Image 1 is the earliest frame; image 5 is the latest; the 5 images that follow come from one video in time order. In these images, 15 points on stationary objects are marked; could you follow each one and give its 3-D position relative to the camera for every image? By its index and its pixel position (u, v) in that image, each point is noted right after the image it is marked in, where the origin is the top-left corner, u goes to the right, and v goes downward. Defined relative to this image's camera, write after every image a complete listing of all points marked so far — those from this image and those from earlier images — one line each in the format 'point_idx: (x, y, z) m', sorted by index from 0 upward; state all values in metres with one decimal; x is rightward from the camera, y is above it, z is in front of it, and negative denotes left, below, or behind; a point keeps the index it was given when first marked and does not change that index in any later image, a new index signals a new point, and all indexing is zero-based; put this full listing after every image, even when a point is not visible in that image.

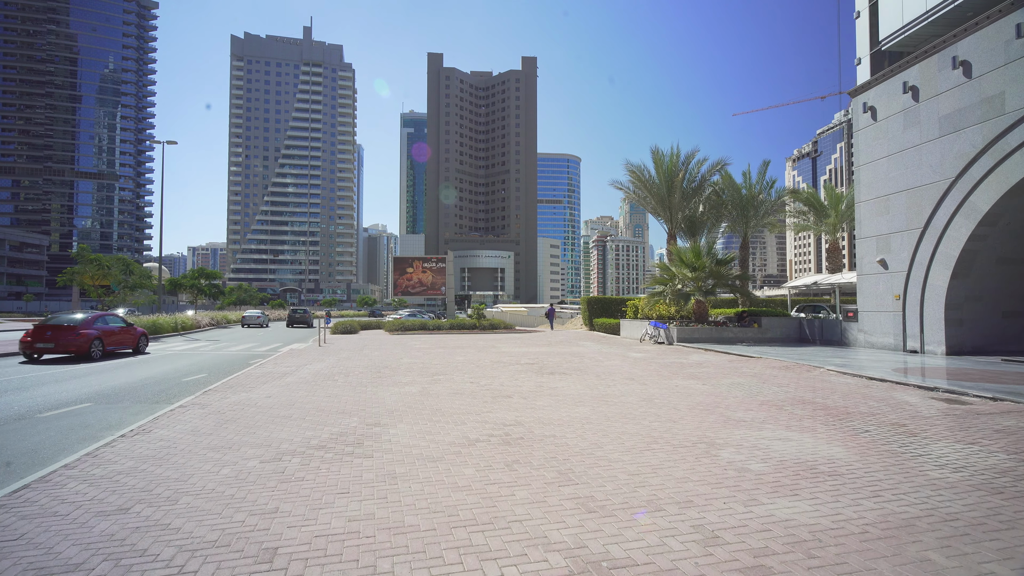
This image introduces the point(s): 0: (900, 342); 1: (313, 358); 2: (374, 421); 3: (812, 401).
0: (+11.1, -1.5, +15.8) m
1: (-5.8, -2.0, +16.1) m
2: (-1.7, -1.7, +6.9) m
3: (+4.3, -1.6, +8.0) m
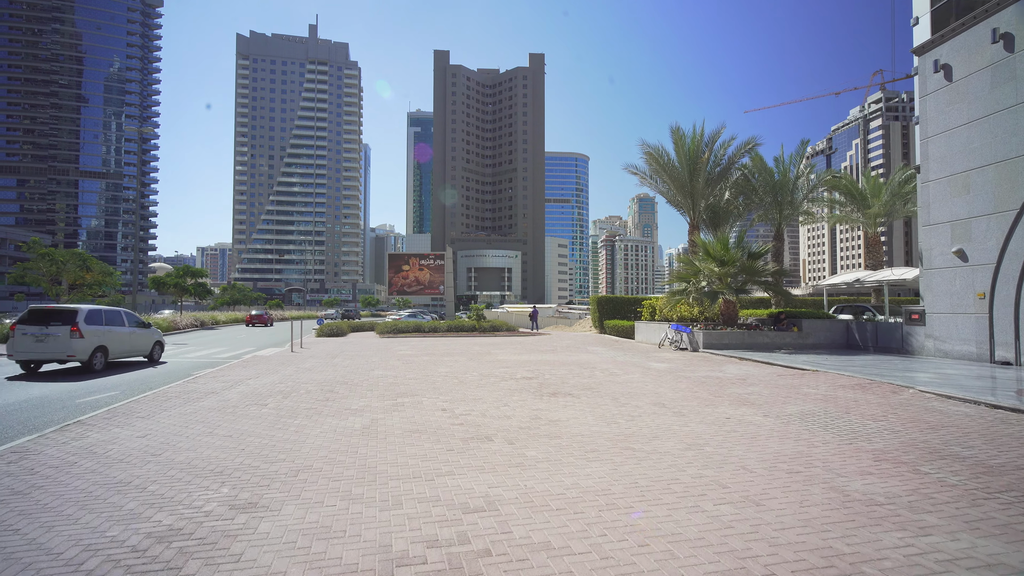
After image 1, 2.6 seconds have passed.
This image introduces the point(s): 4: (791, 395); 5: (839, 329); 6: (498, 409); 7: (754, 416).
0: (+11.0, -1.5, +12.8) m
1: (-5.9, -1.9, +13.4) m
2: (-1.9, -1.6, +4.1) m
3: (+4.1, -1.5, +5.2) m
4: (+4.4, -1.7, +8.8) m
5: (+10.6, -1.4, +17.9) m
6: (-0.2, -1.7, +7.8) m
7: (+3.1, -1.7, +7.2) m
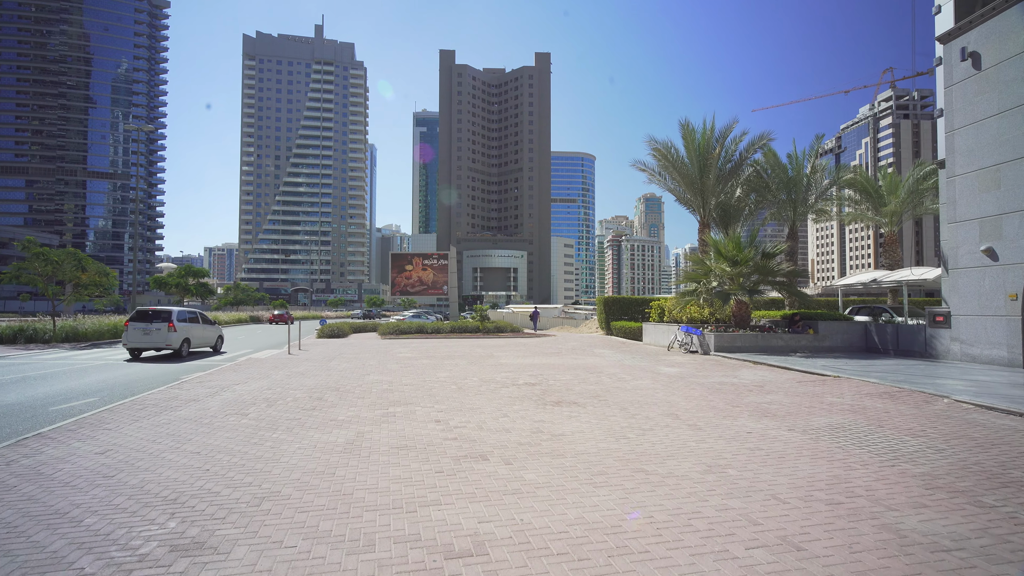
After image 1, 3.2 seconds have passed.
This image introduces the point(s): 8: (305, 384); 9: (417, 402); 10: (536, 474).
0: (+11.0, -1.5, +12.1) m
1: (-5.8, -2.0, +12.8) m
2: (-2.0, -1.6, +3.5) m
3: (+4.1, -1.6, +4.5) m
4: (+4.4, -1.7, +8.1) m
5: (+10.7, -1.4, +17.2) m
6: (-0.2, -1.7, +7.2) m
7: (+3.1, -1.7, +6.5) m
8: (-4.0, -1.8, +10.6) m
9: (-1.4, -1.7, +8.4) m
10: (+0.2, -1.6, +4.8) m
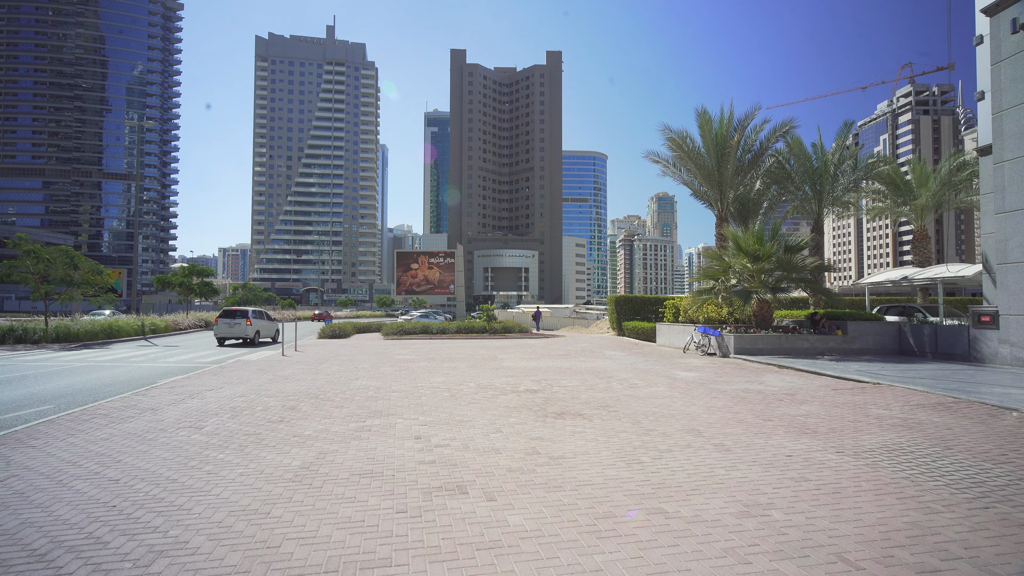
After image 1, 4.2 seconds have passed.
0: (+11.0, -1.4, +10.8) m
1: (-5.7, -1.9, +11.9) m
2: (-2.1, -1.5, +2.5) m
3: (+4.0, -1.5, +3.4) m
4: (+4.4, -1.7, +7.0) m
5: (+10.8, -1.3, +15.9) m
6: (-0.3, -1.6, +6.1) m
7: (+3.0, -1.6, +5.4) m
8: (-4.0, -1.8, +9.6) m
9: (-1.5, -1.7, +7.4) m
10: (+0.1, -1.5, +3.7) m
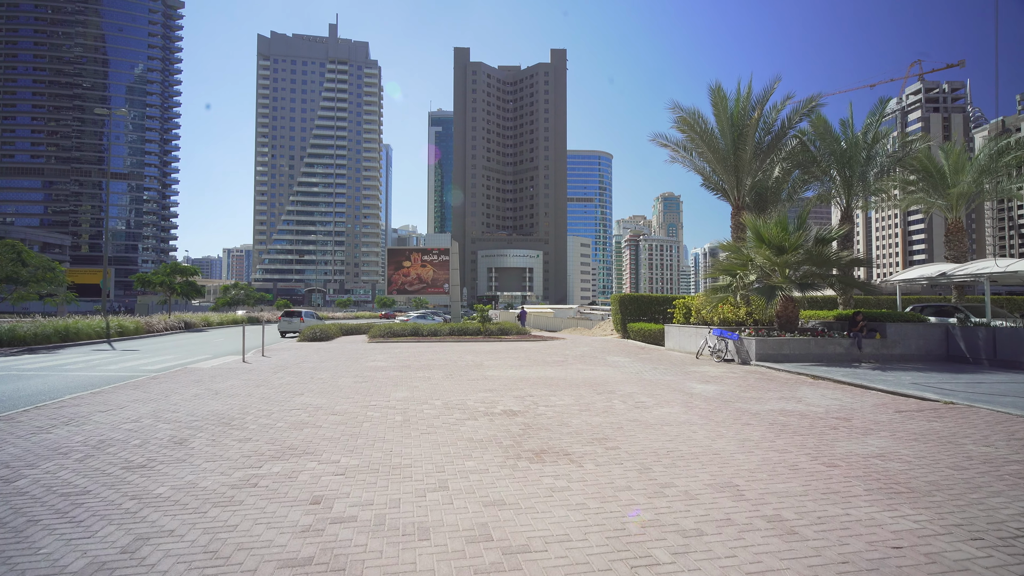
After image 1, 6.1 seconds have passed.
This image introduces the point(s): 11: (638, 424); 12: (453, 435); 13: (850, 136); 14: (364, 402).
0: (+10.7, -1.3, +8.6) m
1: (-6.1, -1.8, +9.9) m
2: (-2.6, -1.4, +0.5) m
3: (+3.5, -1.4, +1.3) m
4: (+4.0, -1.6, +4.9) m
5: (+10.5, -1.2, +13.7) m
6: (-0.7, -1.5, +4.1) m
7: (+2.6, -1.5, +3.3) m
8: (-4.3, -1.7, +7.6) m
9: (-1.9, -1.6, +5.4) m
10: (-0.3, -1.5, +1.7) m
11: (+1.5, -1.6, +6.6) m
12: (-0.7, -1.6, +6.1) m
13: (+10.6, +4.8, +17.6) m
14: (-2.2, -1.7, +8.3) m
